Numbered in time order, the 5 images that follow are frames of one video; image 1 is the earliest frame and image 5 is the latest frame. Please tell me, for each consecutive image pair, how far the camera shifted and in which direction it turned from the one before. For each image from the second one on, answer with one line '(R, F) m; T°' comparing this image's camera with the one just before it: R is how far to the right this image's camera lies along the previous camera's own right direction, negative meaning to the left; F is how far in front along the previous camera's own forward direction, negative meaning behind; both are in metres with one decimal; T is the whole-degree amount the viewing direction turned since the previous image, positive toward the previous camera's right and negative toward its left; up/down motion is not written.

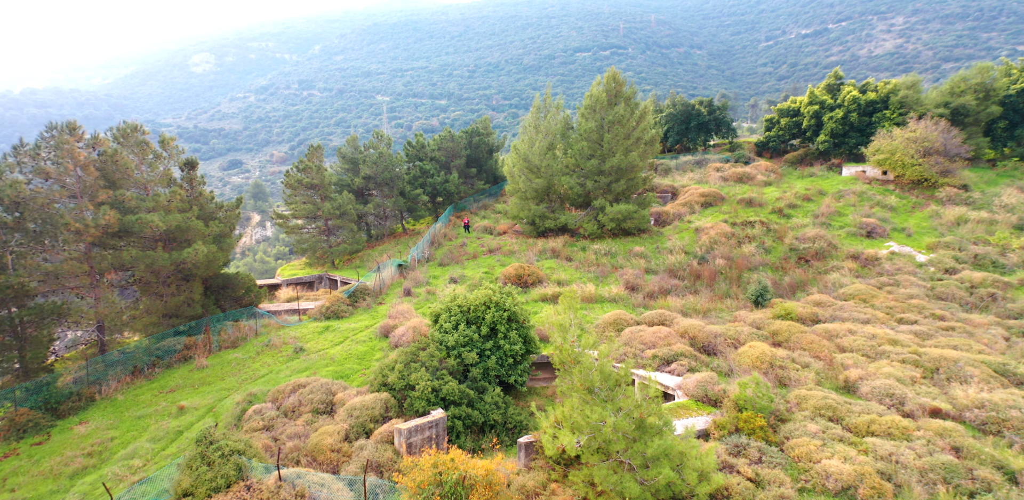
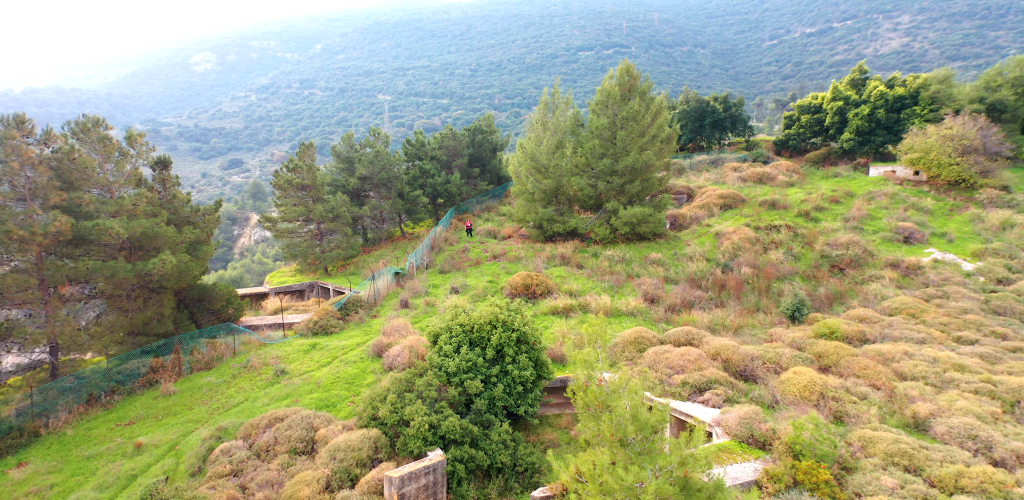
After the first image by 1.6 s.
(-0.2, +1.8) m; 0°
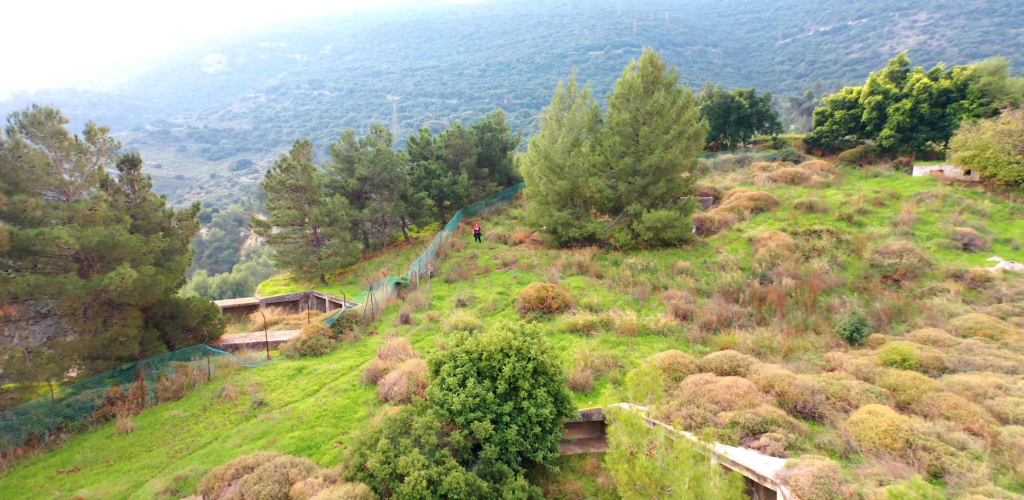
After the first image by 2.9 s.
(-0.1, +2.0) m; -1°
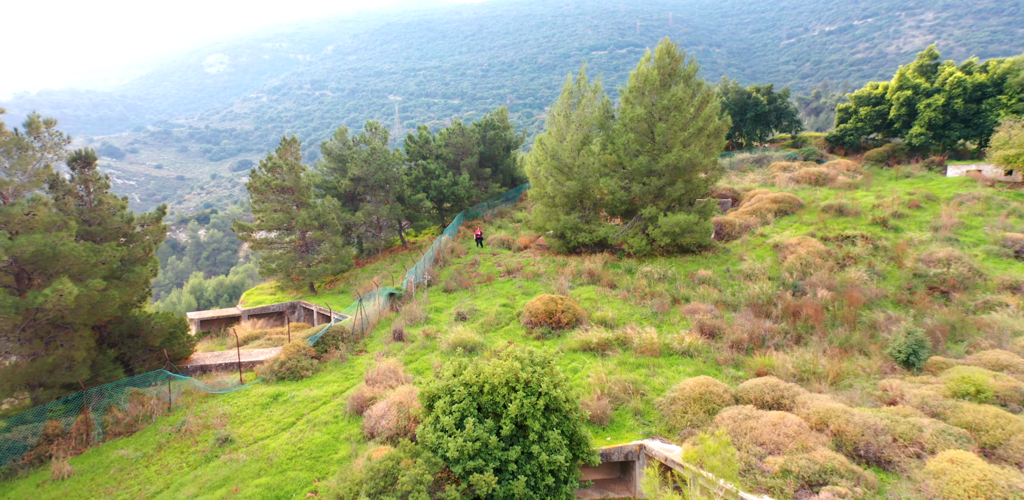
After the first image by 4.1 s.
(-0.1, +1.7) m; 0°
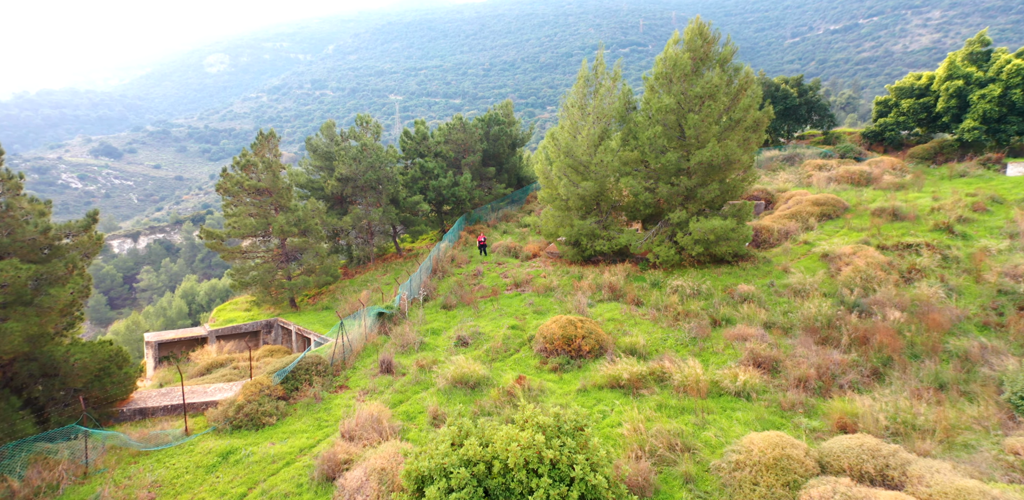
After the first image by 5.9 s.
(-0.2, +2.5) m; 0°
